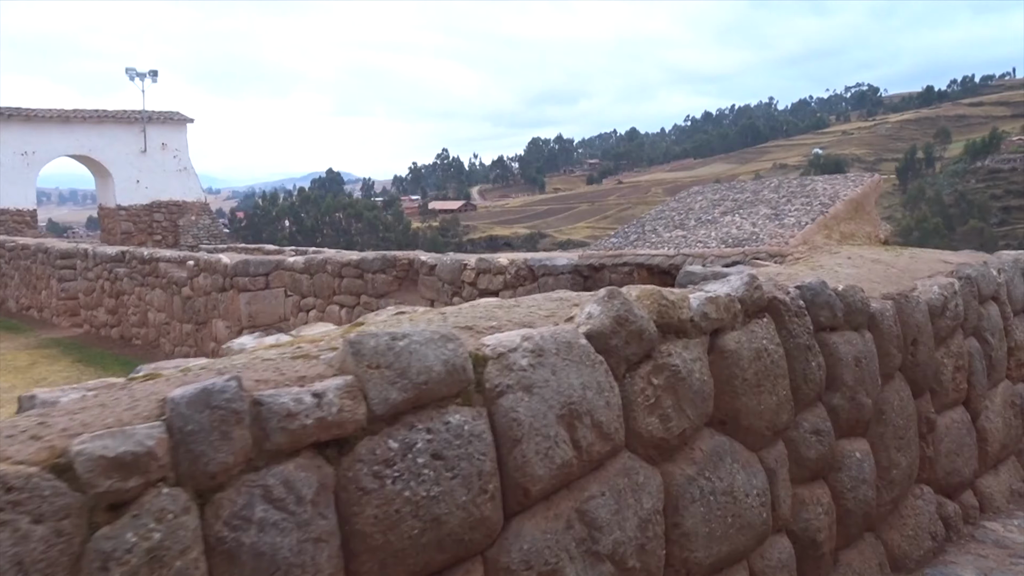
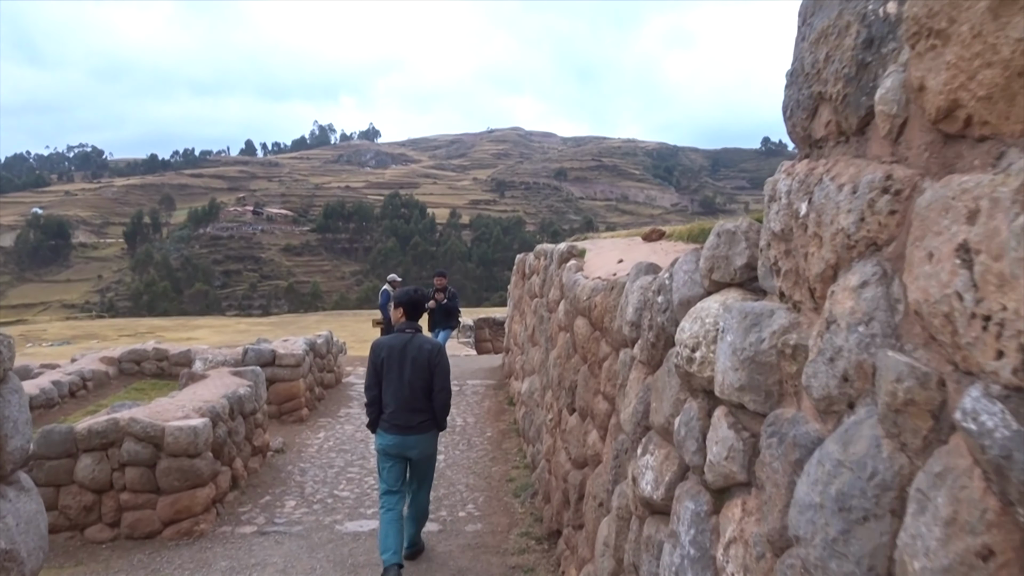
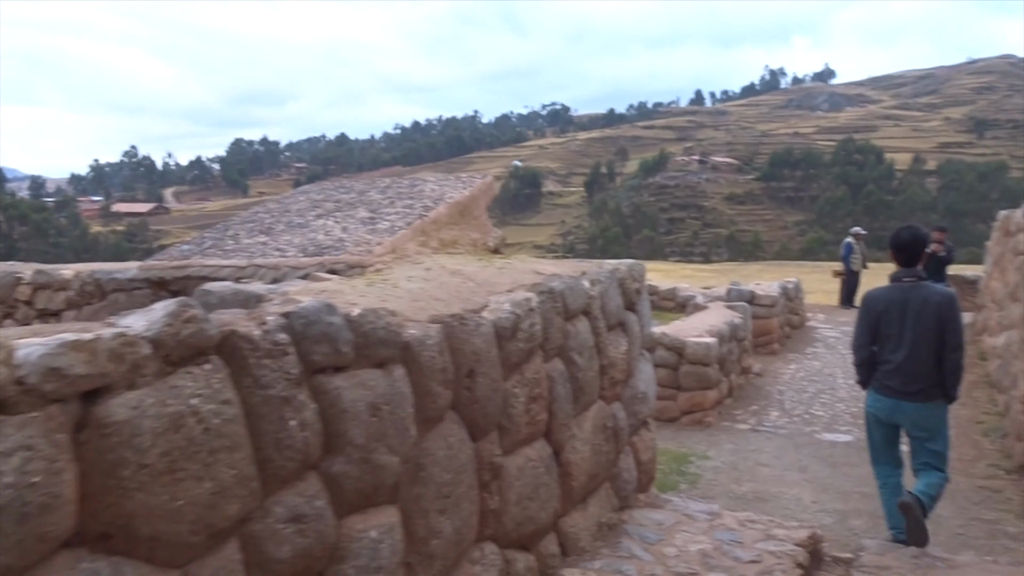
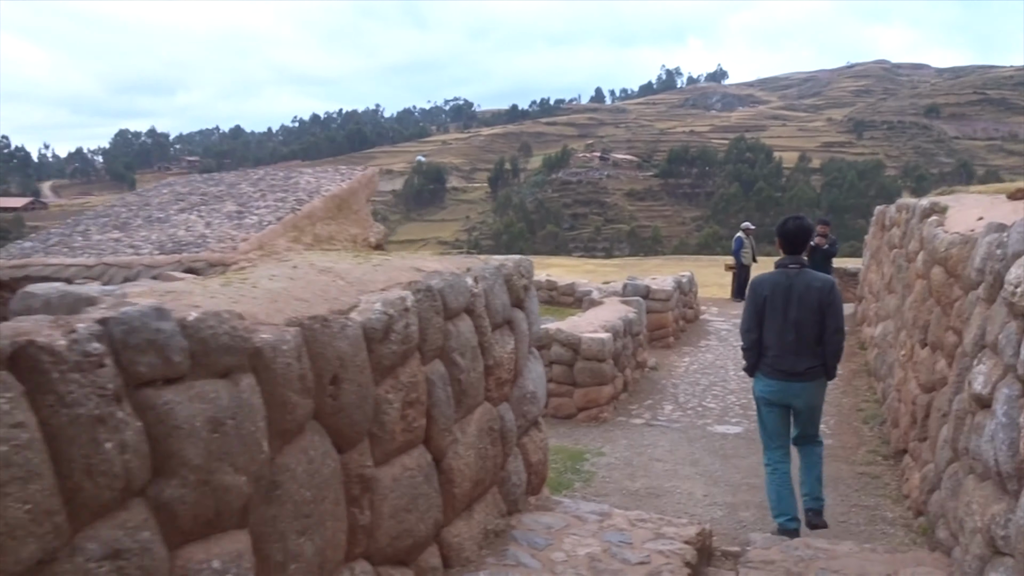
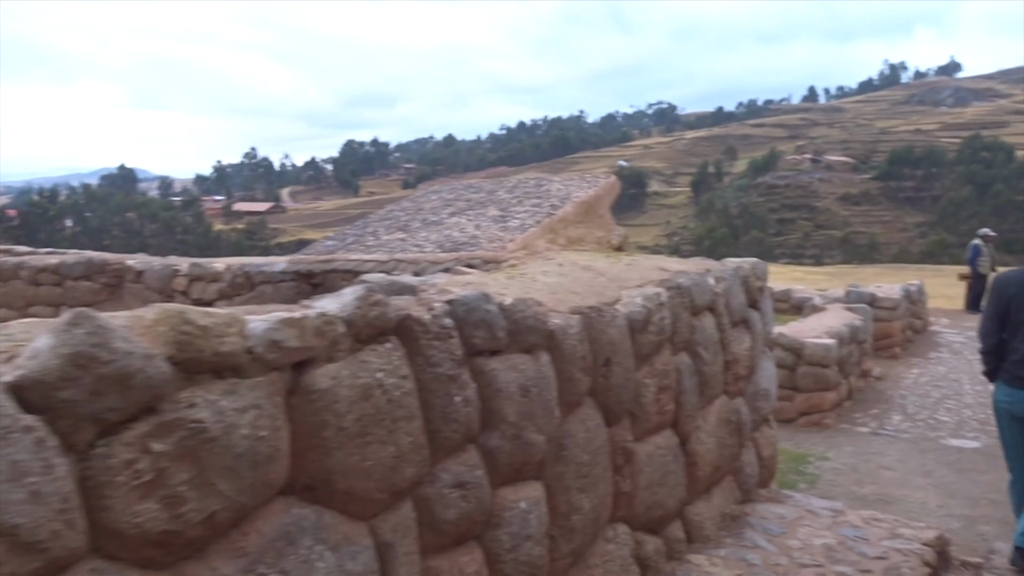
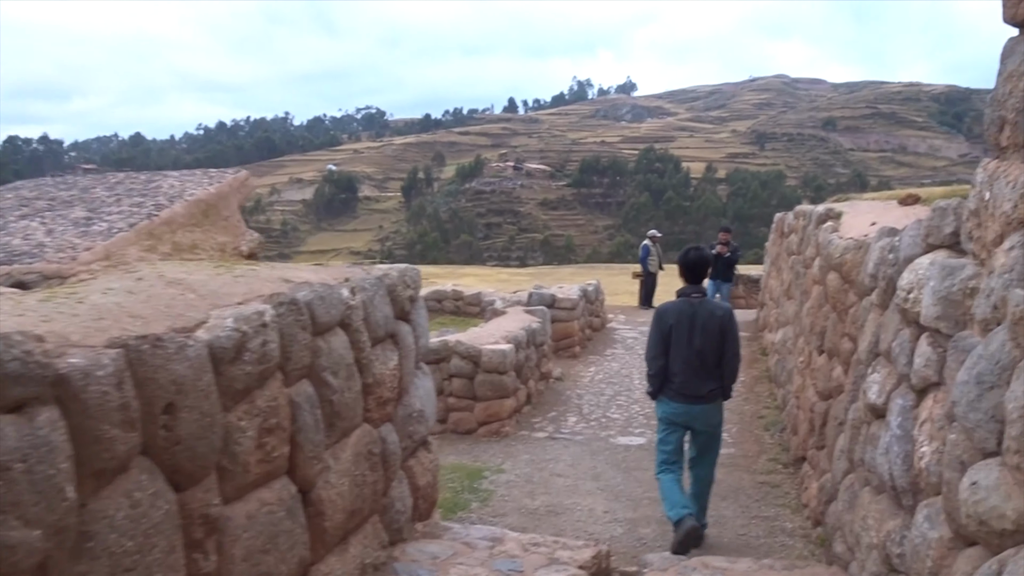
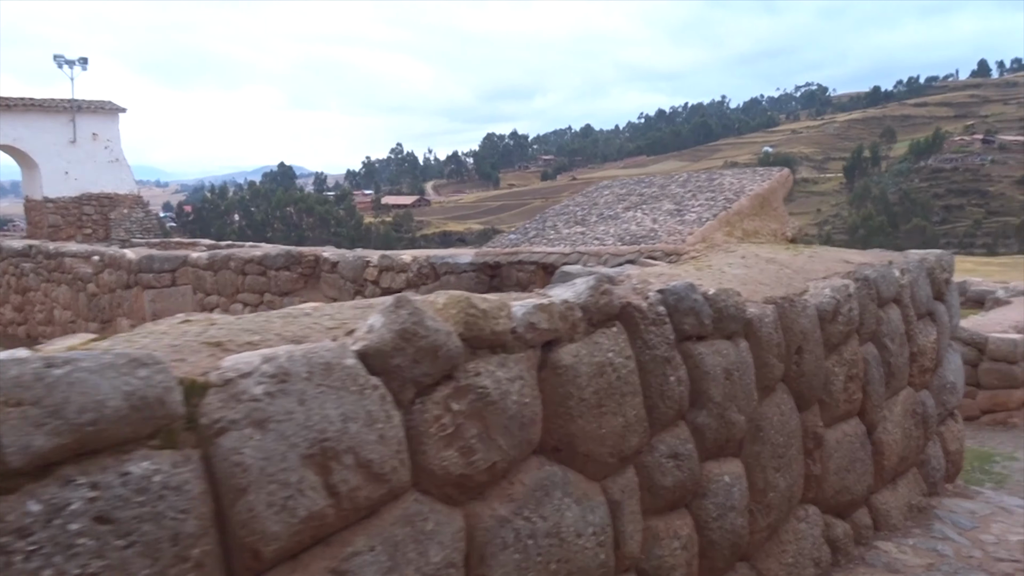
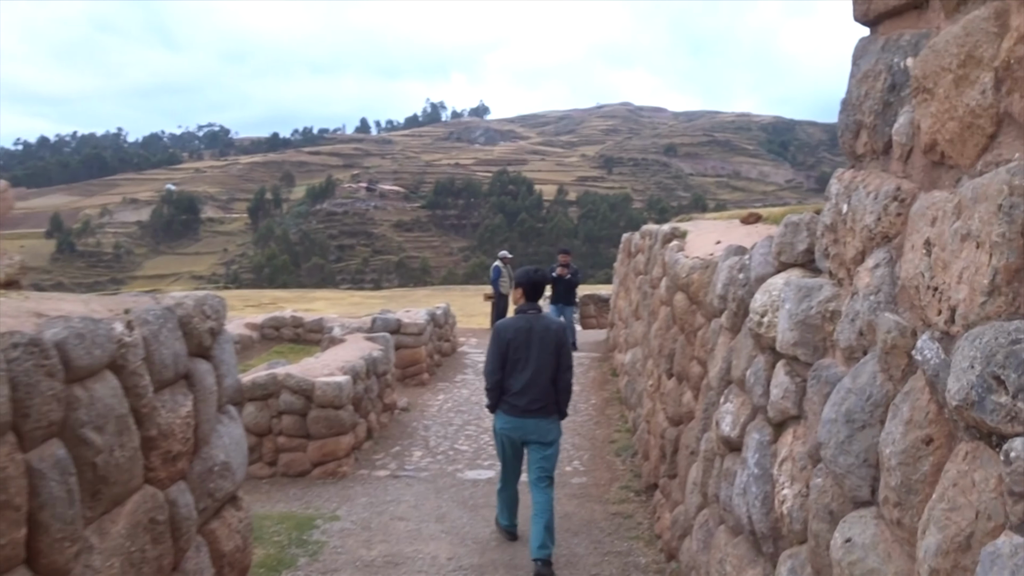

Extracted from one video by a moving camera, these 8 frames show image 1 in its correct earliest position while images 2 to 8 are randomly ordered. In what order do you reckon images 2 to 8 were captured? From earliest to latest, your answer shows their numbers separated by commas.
7, 5, 3, 4, 6, 8, 2
